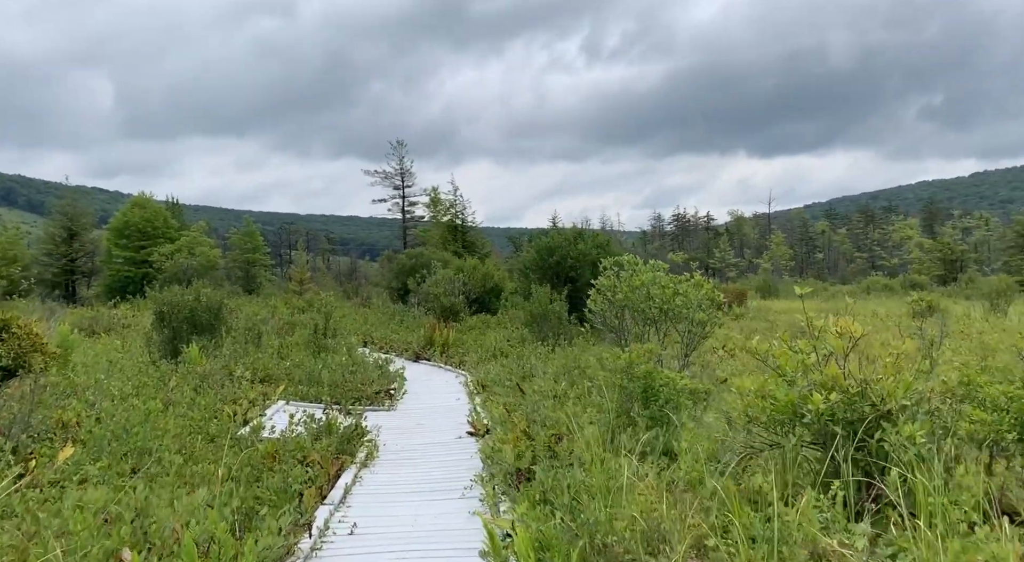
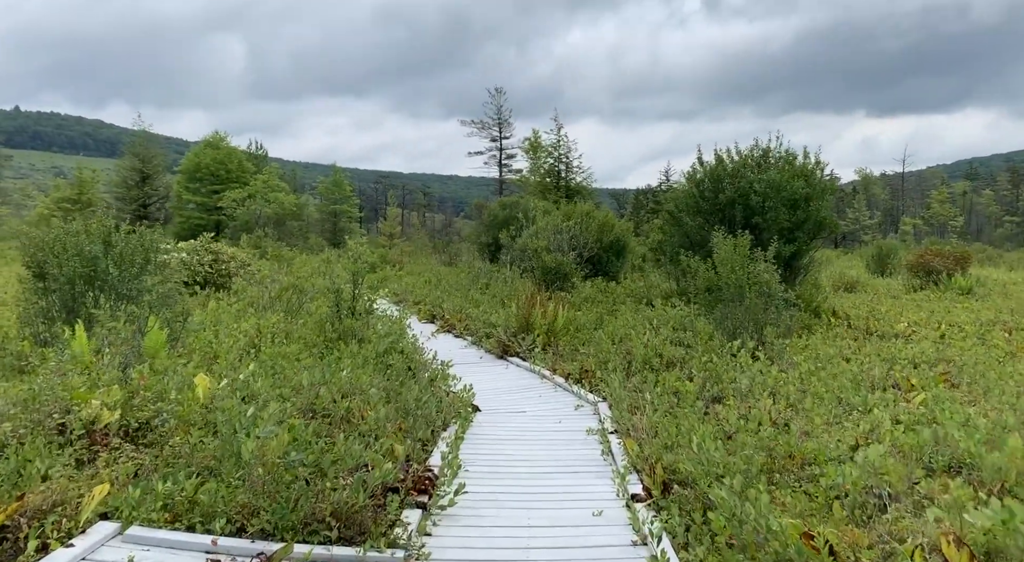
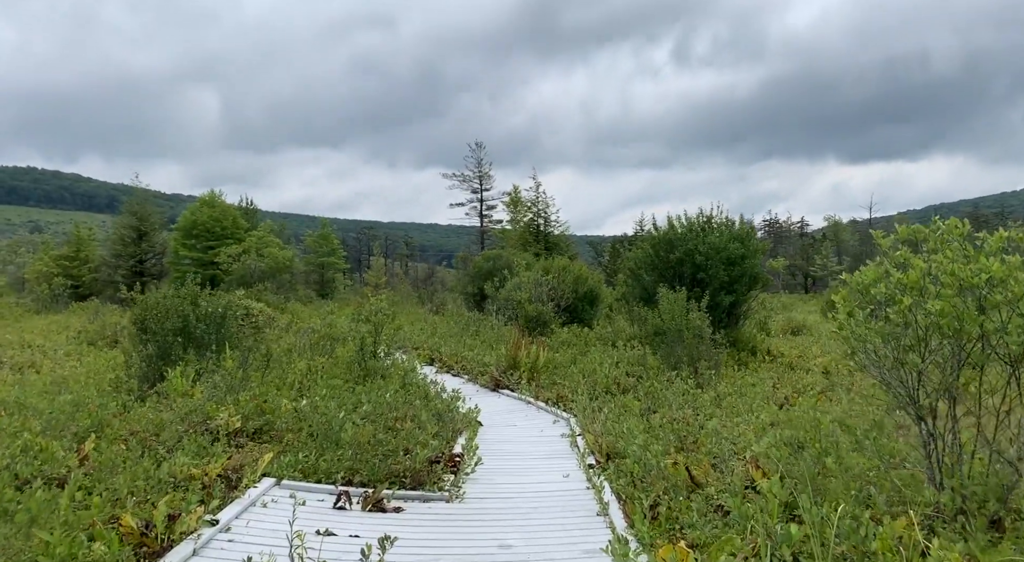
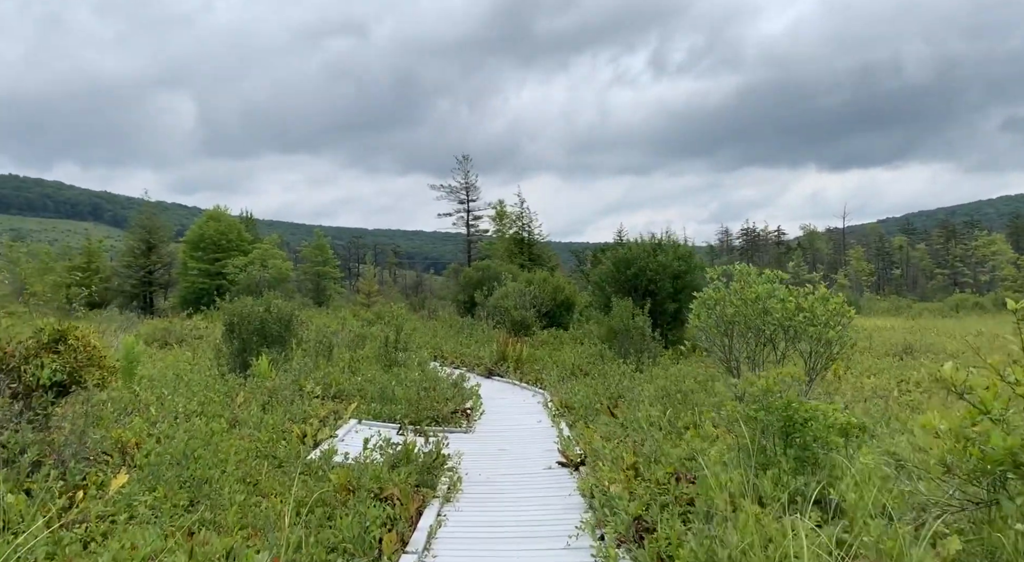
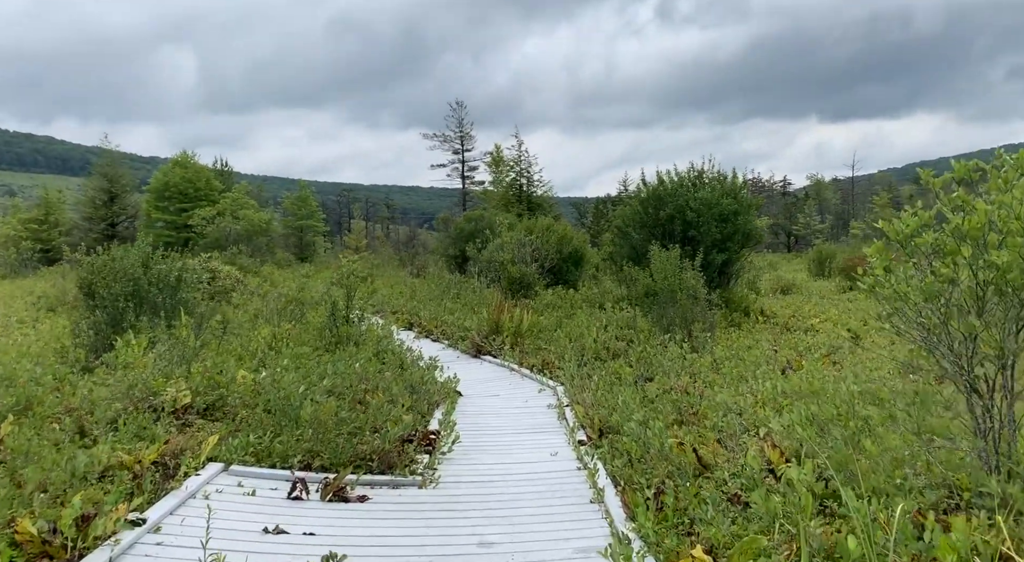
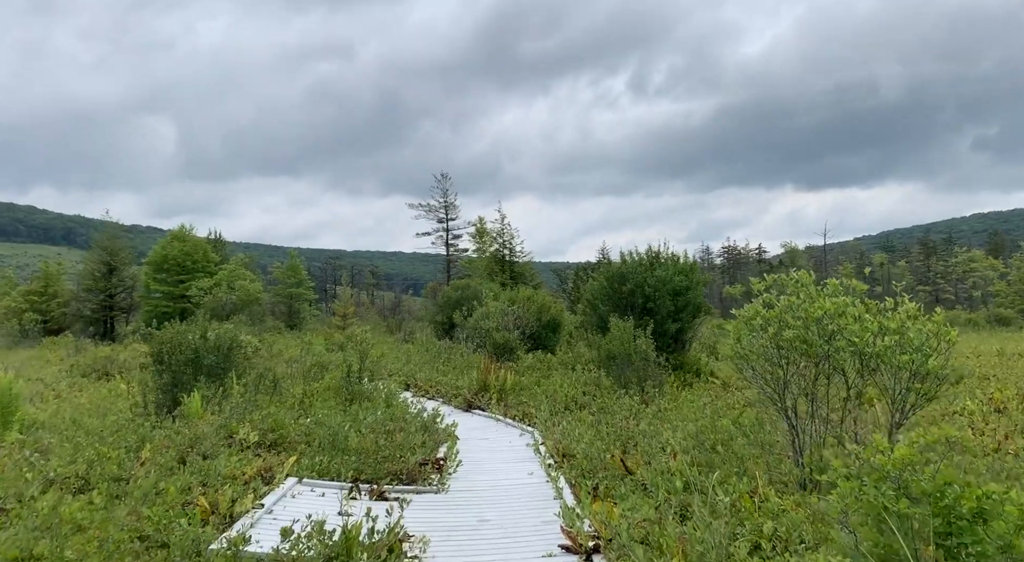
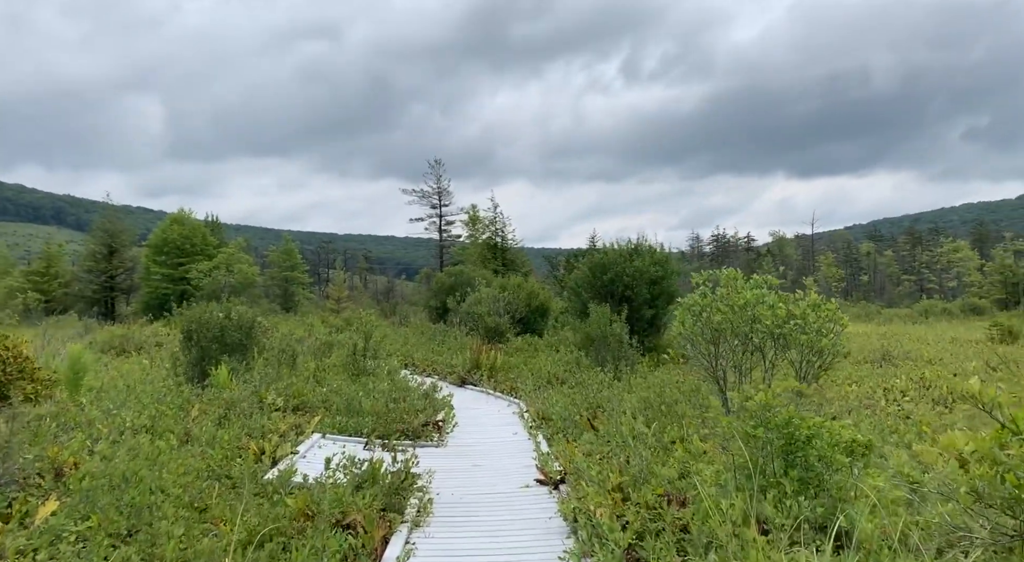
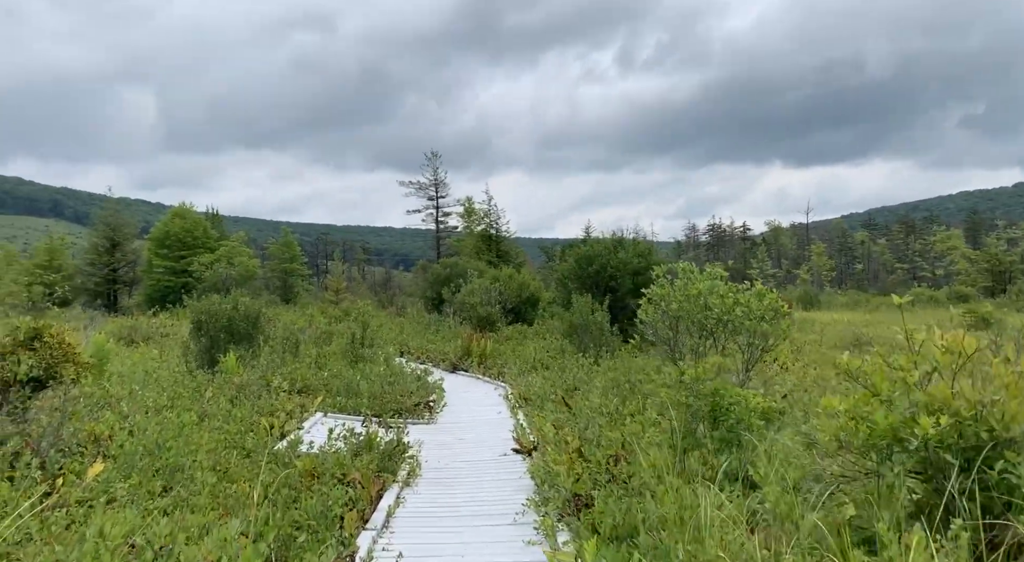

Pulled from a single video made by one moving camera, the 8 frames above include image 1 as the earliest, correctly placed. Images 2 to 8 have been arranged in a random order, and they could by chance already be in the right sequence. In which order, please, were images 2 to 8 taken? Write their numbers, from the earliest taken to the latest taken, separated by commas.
8, 4, 7, 6, 3, 5, 2
